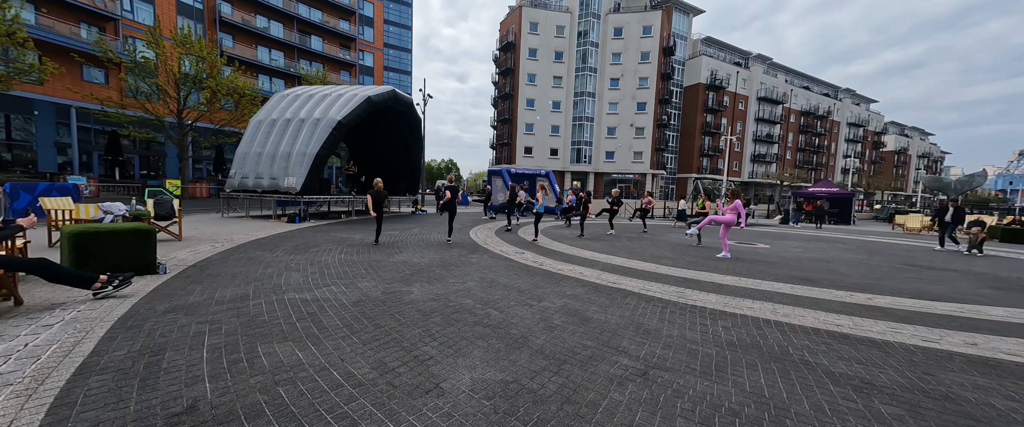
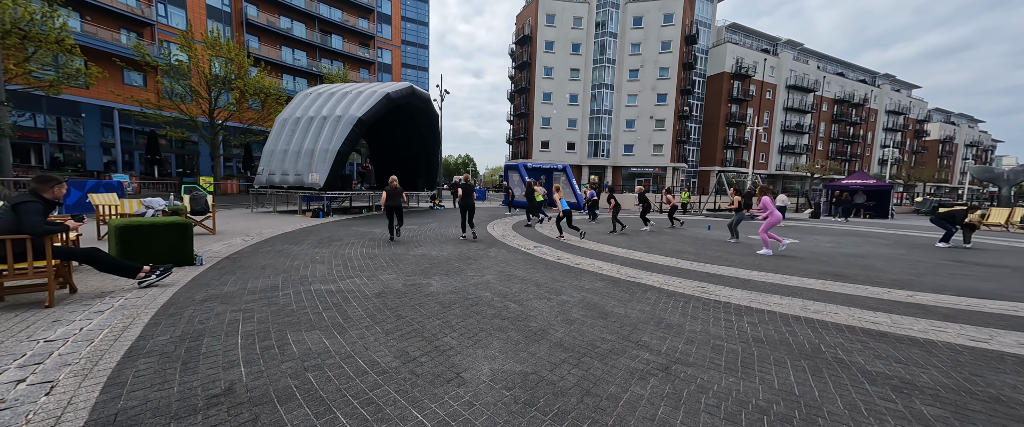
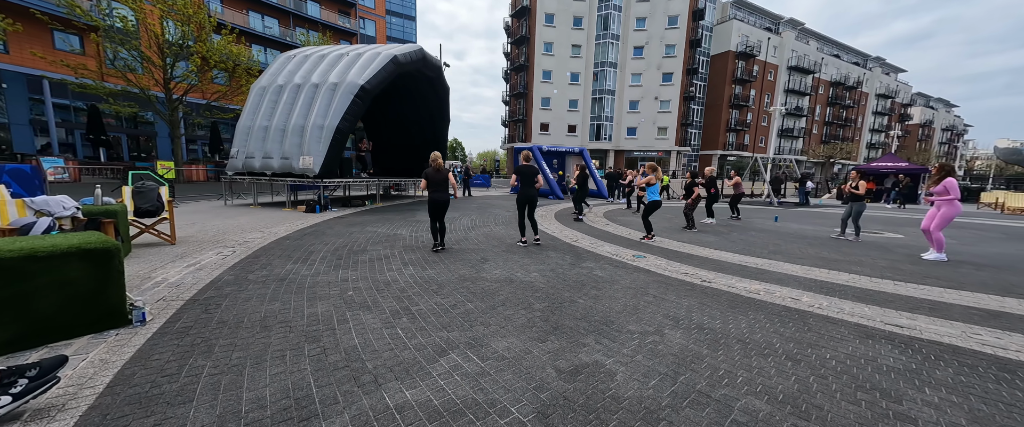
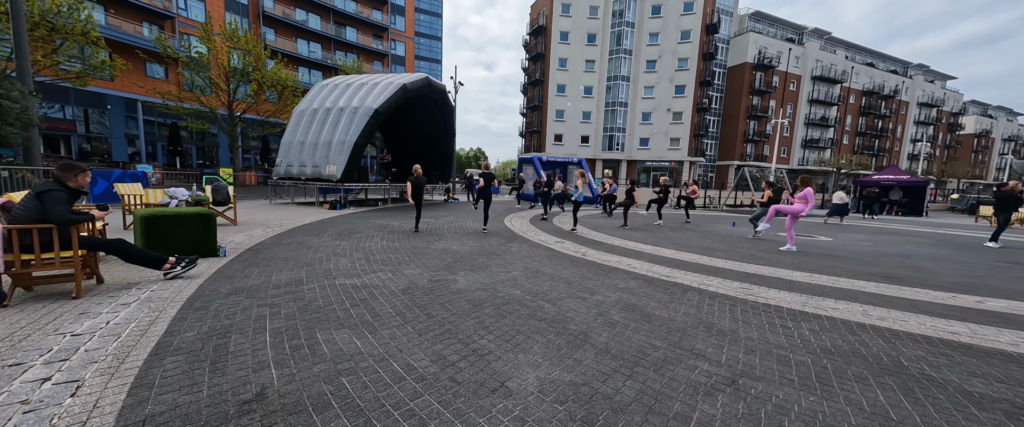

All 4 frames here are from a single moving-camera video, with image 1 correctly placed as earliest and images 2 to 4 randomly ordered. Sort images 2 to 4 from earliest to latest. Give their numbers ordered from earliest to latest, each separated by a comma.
2, 4, 3
